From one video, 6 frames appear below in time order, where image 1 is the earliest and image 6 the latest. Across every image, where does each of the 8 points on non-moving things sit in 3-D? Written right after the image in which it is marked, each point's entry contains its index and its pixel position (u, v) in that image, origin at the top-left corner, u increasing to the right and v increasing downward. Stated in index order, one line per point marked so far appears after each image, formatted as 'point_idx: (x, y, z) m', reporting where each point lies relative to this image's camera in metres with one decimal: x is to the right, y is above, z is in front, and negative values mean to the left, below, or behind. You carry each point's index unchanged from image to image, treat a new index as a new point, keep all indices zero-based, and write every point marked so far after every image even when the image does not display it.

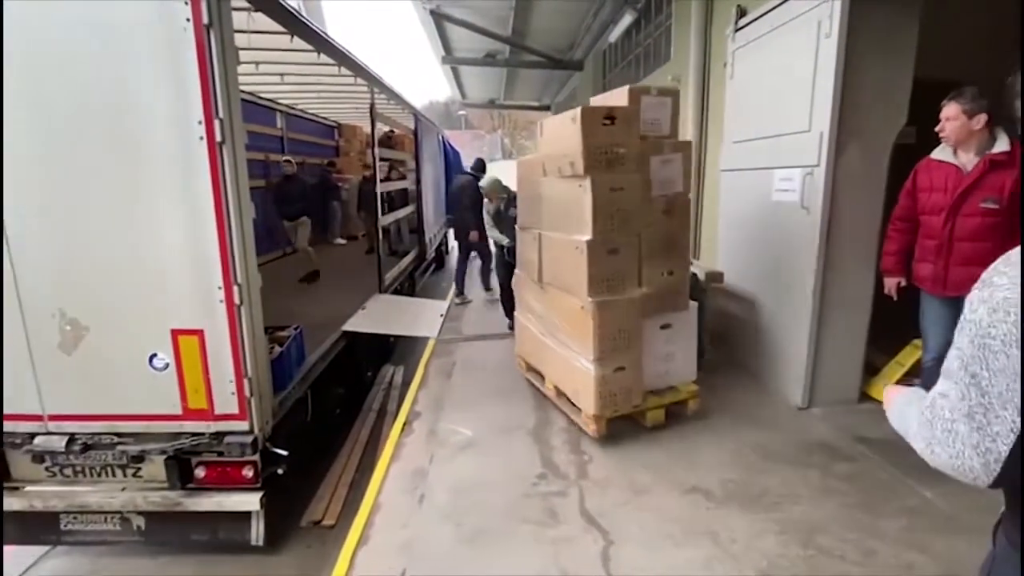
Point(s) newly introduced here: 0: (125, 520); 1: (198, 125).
0: (-2.6, -1.6, +3.3) m
1: (-1.8, +0.9, +2.7) m
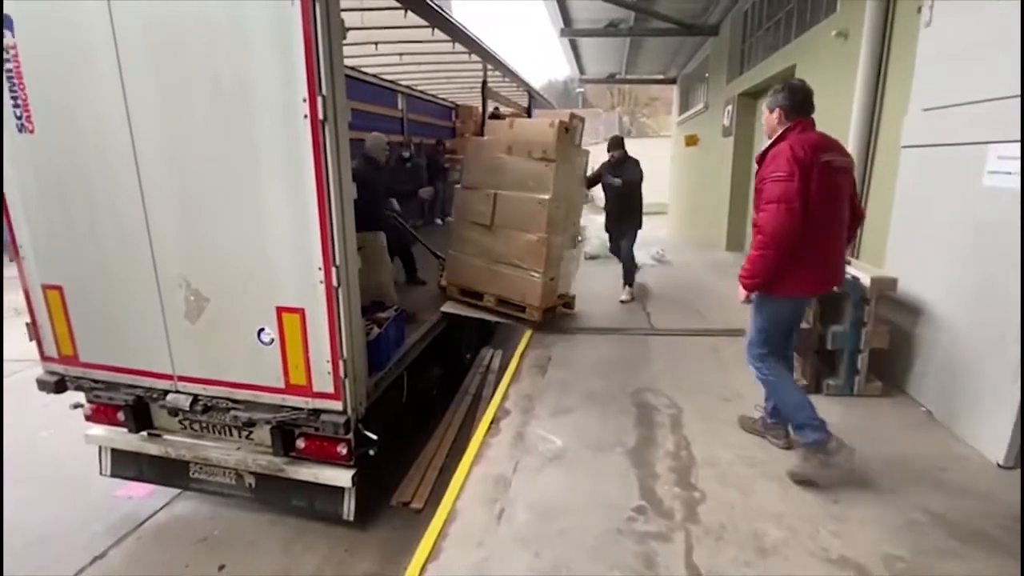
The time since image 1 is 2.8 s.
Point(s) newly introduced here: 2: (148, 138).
0: (-2.0, -1.4, +3.5) m
1: (-1.2, +1.0, +2.6) m
2: (-2.2, +0.9, +2.8) m
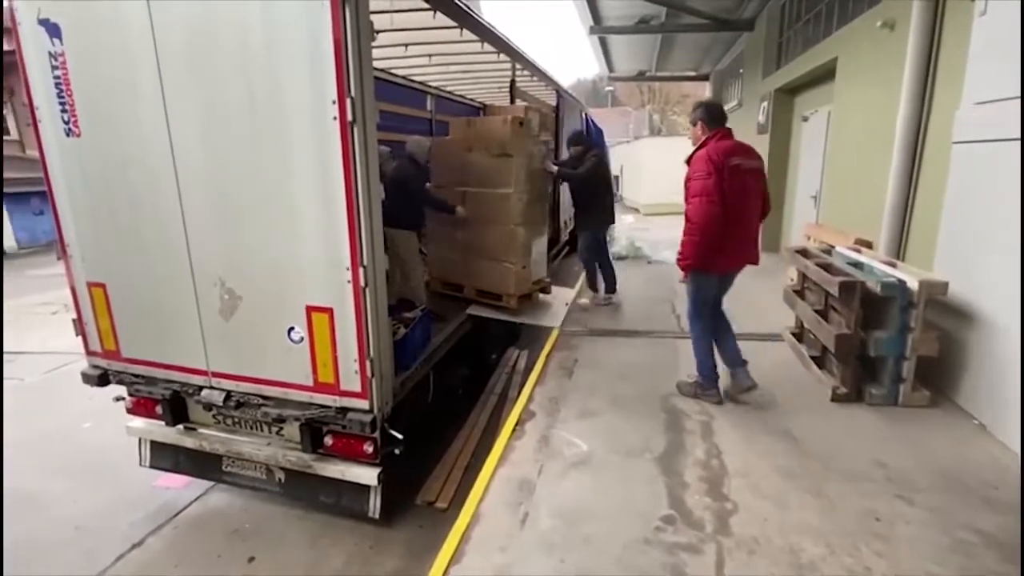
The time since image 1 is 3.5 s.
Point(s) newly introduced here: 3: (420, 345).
0: (-1.8, -1.4, +3.6) m
1: (-1.0, +1.0, +2.7) m
2: (-2.0, +0.9, +2.9) m
3: (-0.7, -0.5, +3.8) m
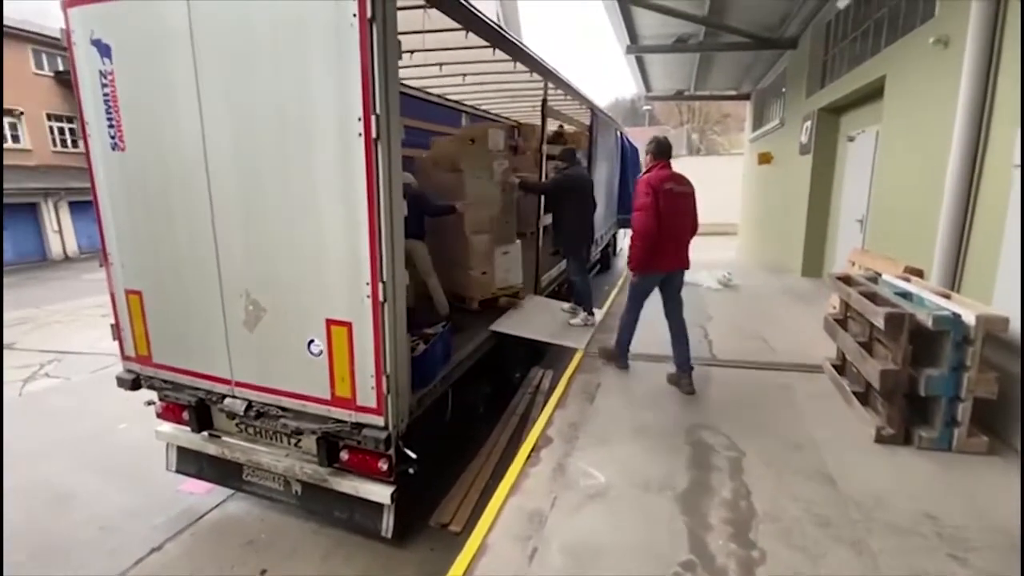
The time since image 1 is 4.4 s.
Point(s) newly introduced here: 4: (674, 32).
0: (-1.7, -1.5, +3.6) m
1: (-0.9, +0.9, +2.7) m
2: (-1.9, +0.8, +3.0) m
3: (-0.6, -0.6, +3.8) m
4: (+2.8, +4.4, +8.3) m
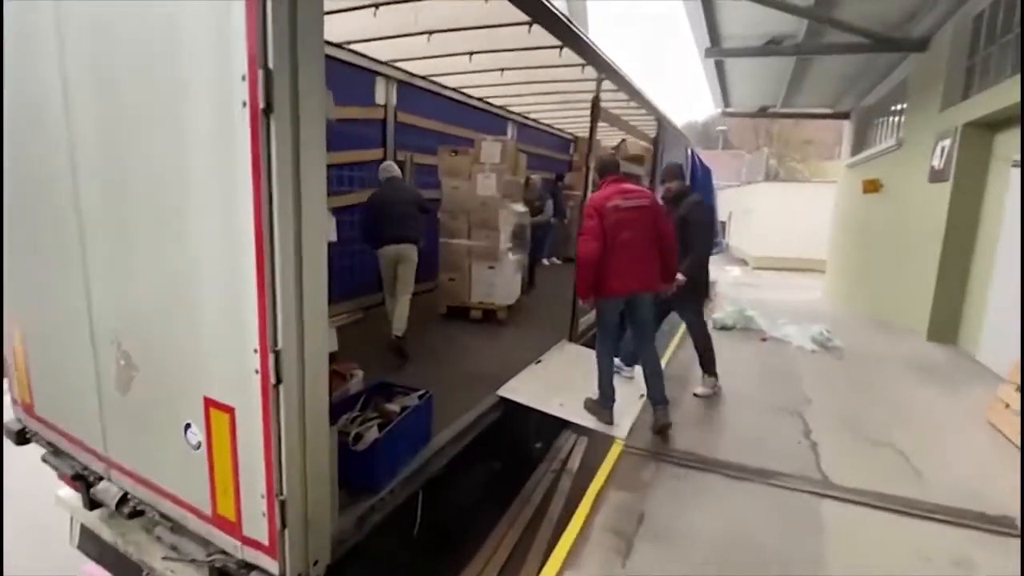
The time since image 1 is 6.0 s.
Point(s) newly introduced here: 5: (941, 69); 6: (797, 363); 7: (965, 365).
0: (-1.8, -1.7, +2.5) m
1: (-0.9, +0.7, +1.6) m
2: (-1.8, +0.6, +2.1) m
3: (-0.6, -0.9, +2.6) m
4: (+3.7, +3.7, +6.9) m
5: (+5.6, +2.8, +6.2) m
6: (+2.9, -0.8, +4.8) m
7: (+4.6, -0.8, +4.8) m
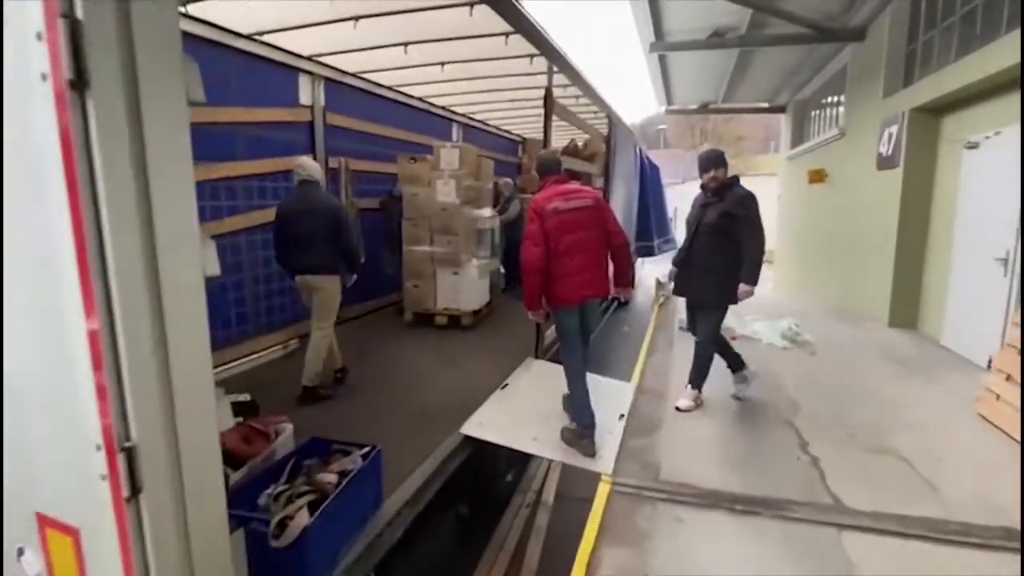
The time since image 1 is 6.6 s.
0: (-1.8, -1.9, +1.9) m
1: (-1.0, +0.5, +1.1) m
2: (-2.0, +0.4, +1.4) m
3: (-0.7, -1.0, +2.1) m
4: (+2.8, +3.8, +6.8) m
5: (+4.8, +3.0, +6.3) m
6: (+2.5, -0.7, +4.6) m
7: (+4.2, -0.6, +4.8) m
